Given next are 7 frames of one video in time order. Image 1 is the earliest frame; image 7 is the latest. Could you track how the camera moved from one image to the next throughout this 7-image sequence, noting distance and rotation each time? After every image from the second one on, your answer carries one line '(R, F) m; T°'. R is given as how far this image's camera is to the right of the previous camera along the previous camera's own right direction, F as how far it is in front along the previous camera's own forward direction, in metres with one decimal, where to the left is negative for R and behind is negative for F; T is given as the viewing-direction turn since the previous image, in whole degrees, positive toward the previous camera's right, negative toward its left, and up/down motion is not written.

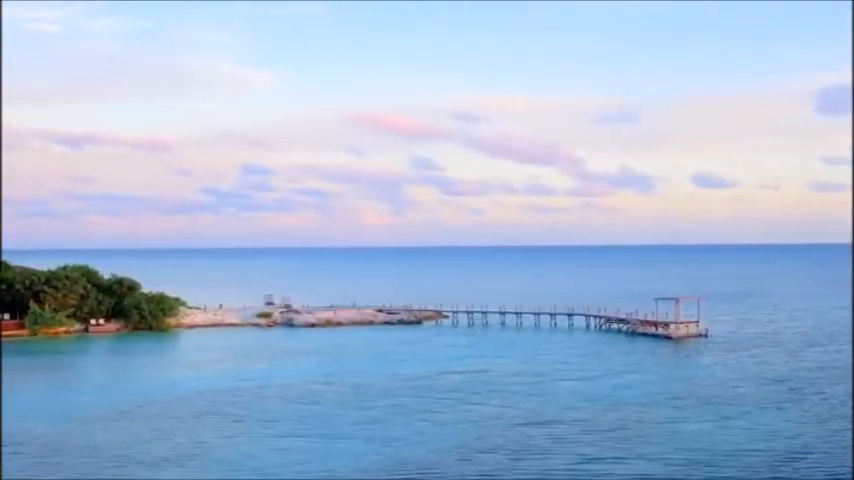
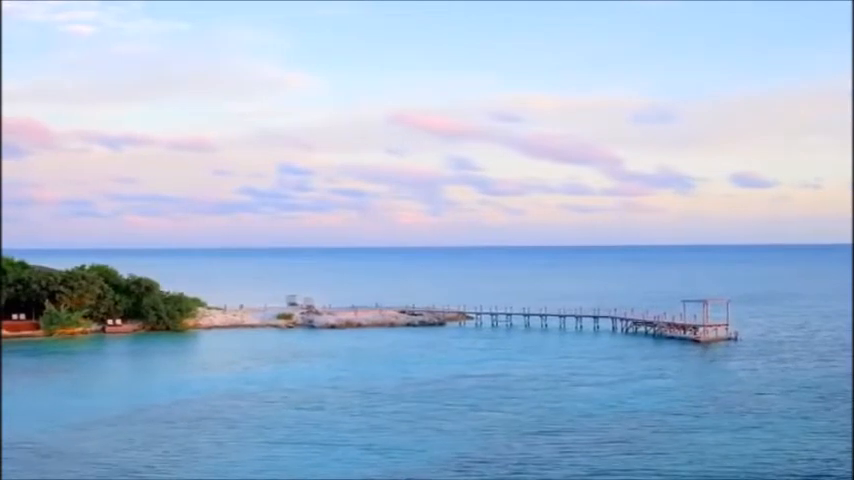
(+0.9, +1.2) m; -2°
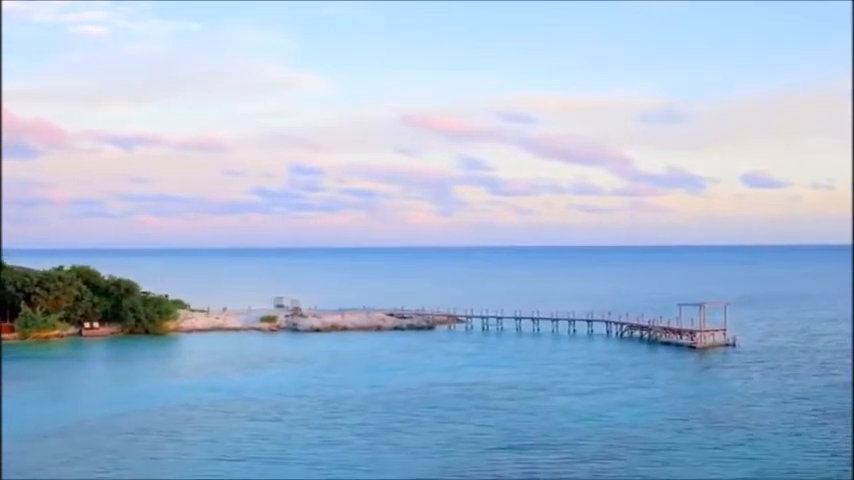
(+1.2, +1.7) m; -1°
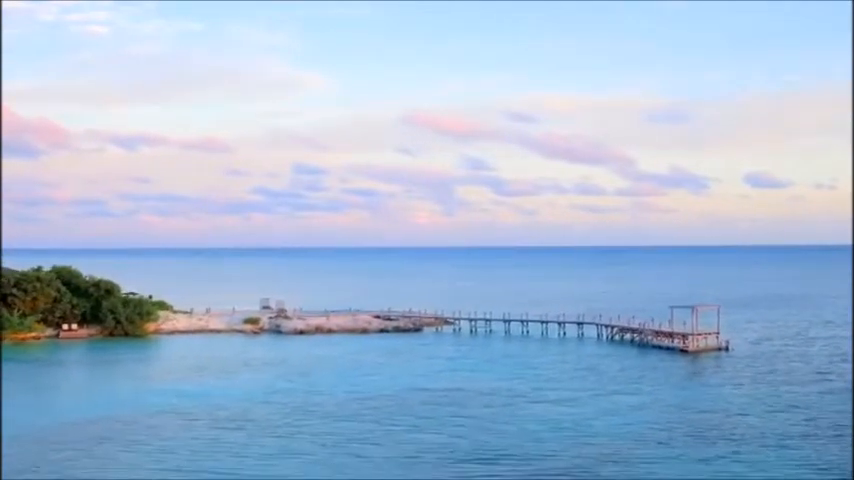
(+0.9, +1.2) m; 0°
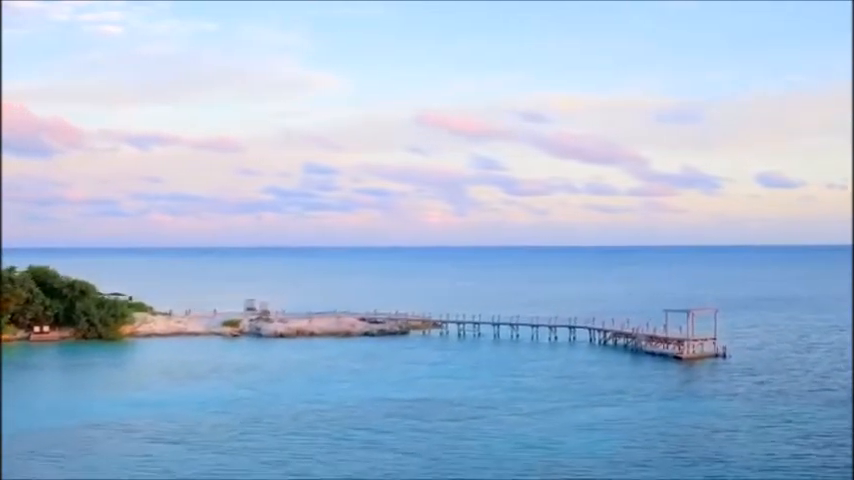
(+1.3, +2.0) m; -1°
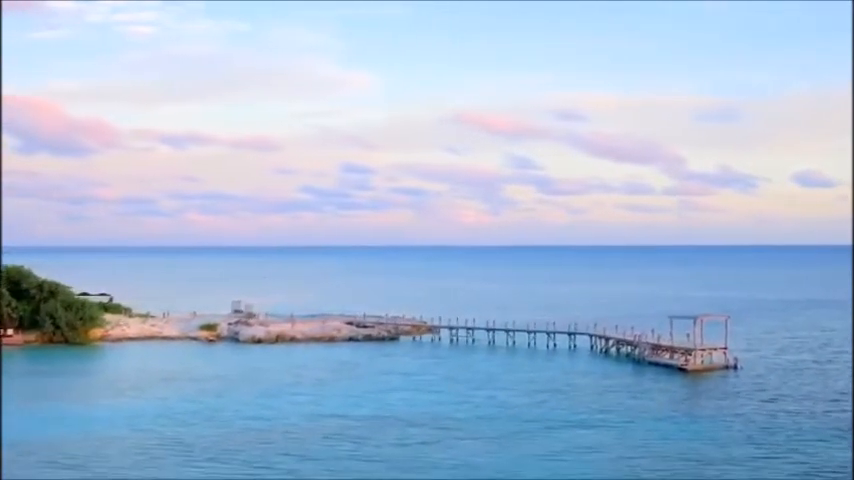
(+2.1, +3.5) m; -2°
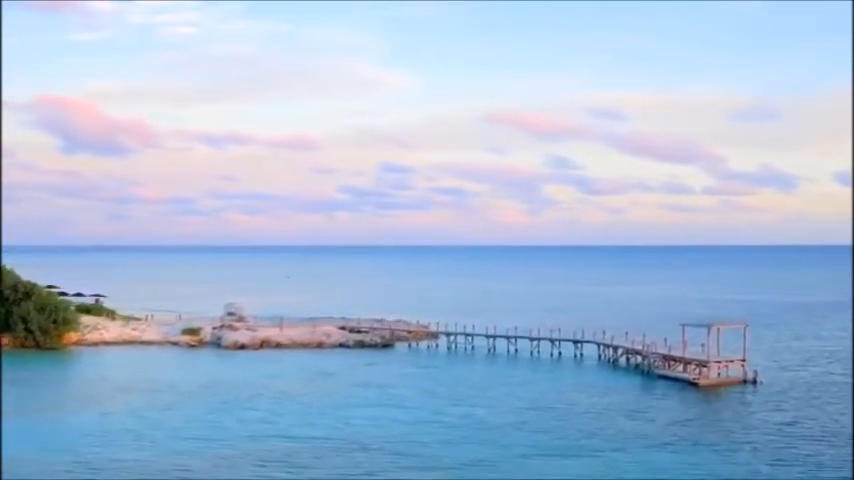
(+1.8, +3.2) m; -2°
